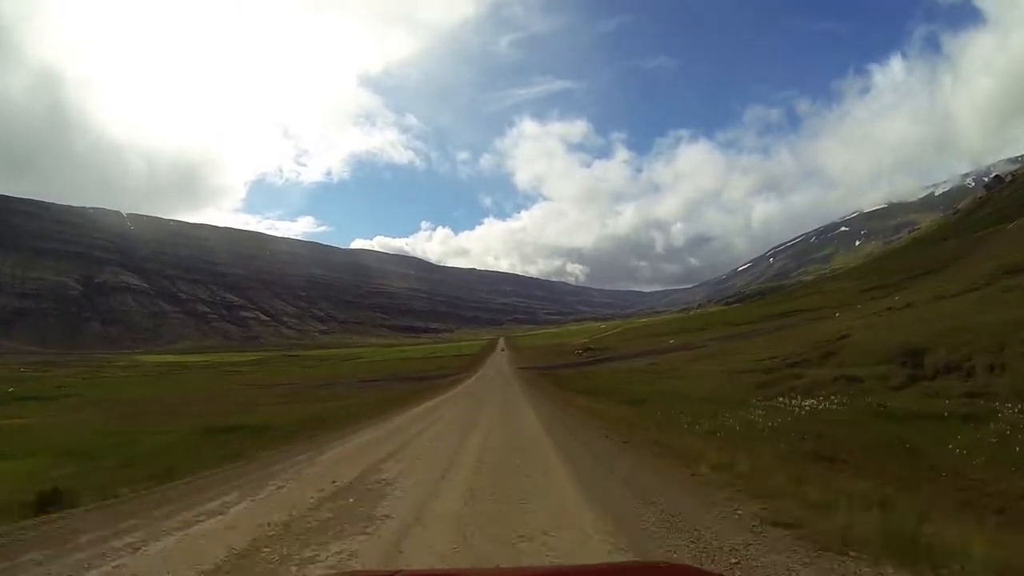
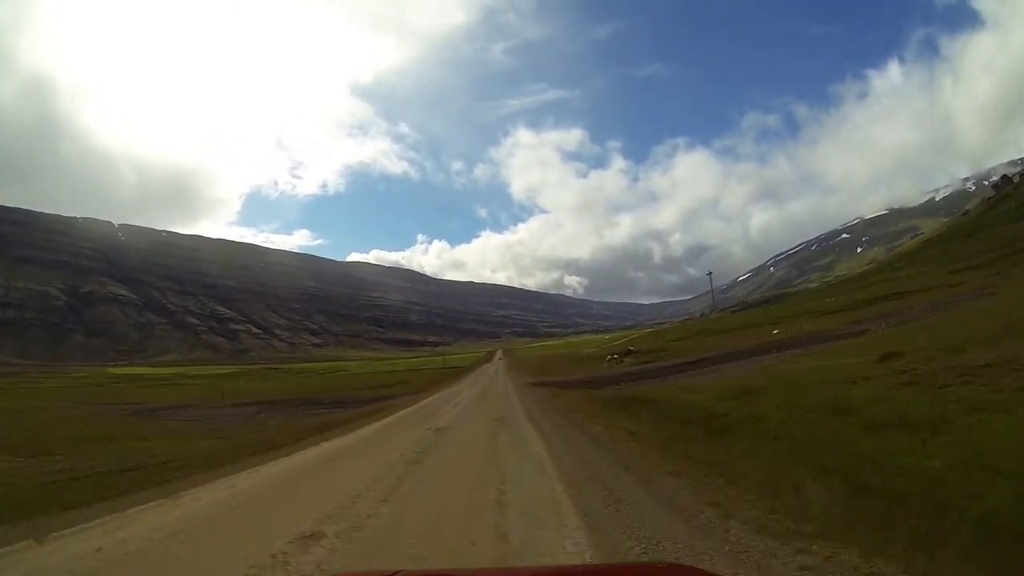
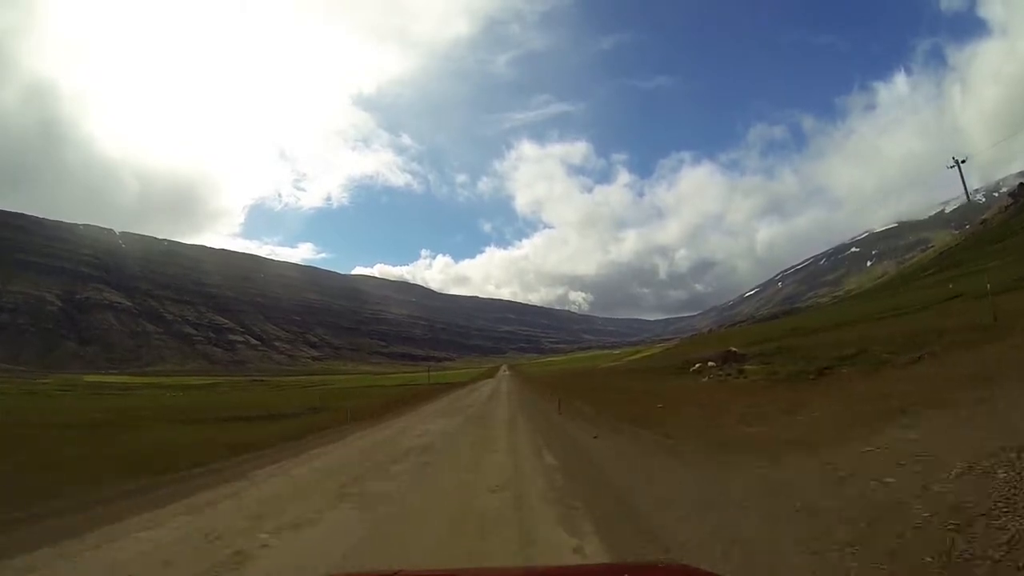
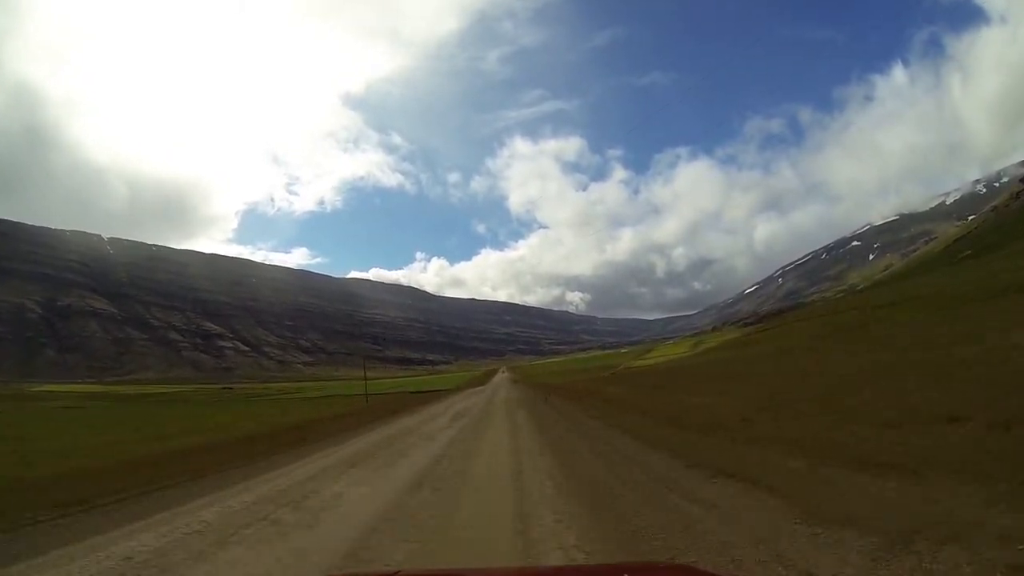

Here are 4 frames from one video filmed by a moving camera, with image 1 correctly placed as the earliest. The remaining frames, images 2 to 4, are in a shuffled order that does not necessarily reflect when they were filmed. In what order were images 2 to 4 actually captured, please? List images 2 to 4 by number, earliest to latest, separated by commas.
2, 3, 4
